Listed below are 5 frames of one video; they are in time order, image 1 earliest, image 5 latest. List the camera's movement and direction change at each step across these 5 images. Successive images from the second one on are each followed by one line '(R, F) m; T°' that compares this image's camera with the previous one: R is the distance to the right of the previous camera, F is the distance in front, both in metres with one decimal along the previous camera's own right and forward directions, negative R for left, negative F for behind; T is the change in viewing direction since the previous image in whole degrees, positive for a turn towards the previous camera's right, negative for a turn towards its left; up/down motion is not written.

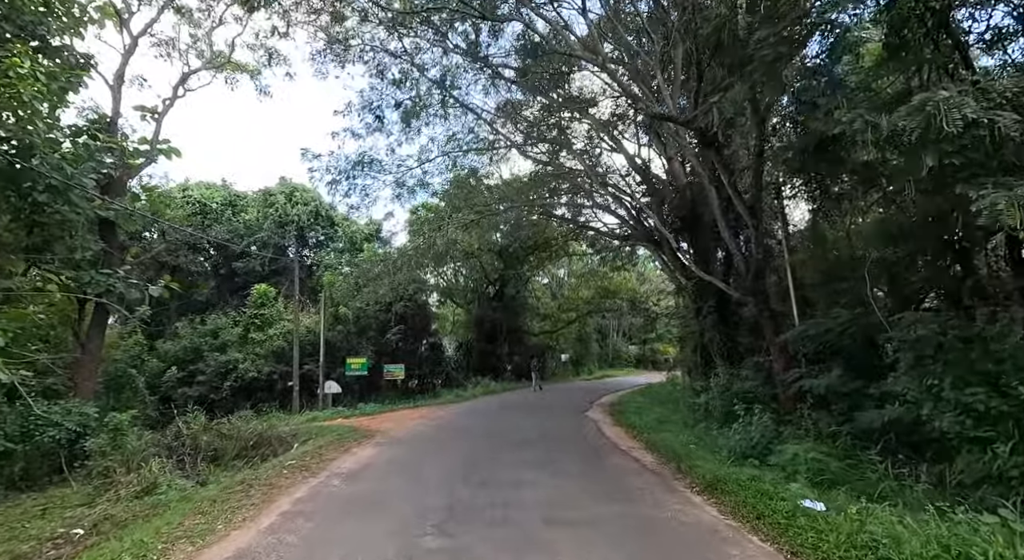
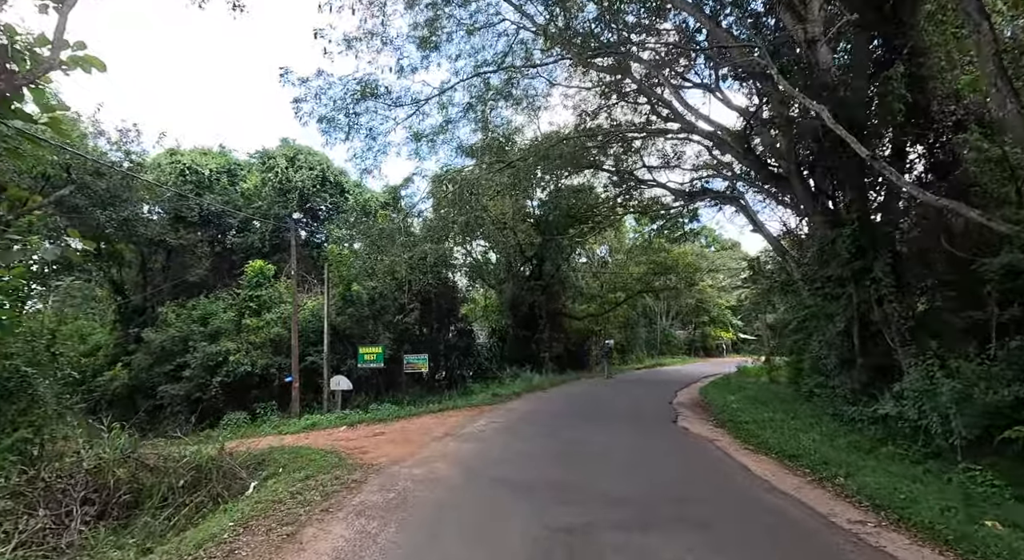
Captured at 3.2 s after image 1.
(-0.6, +4.3) m; -3°
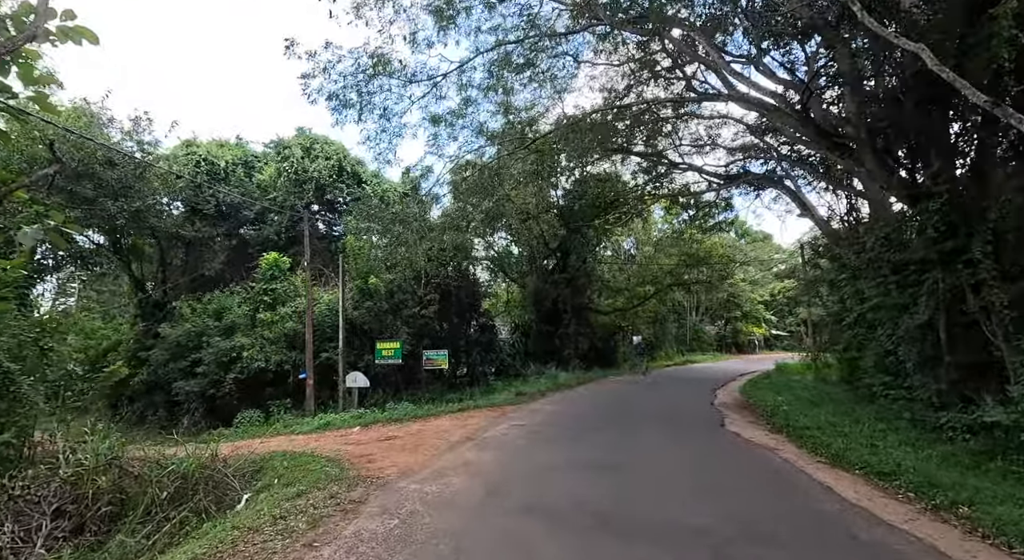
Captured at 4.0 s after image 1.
(-0.1, +1.1) m; -2°
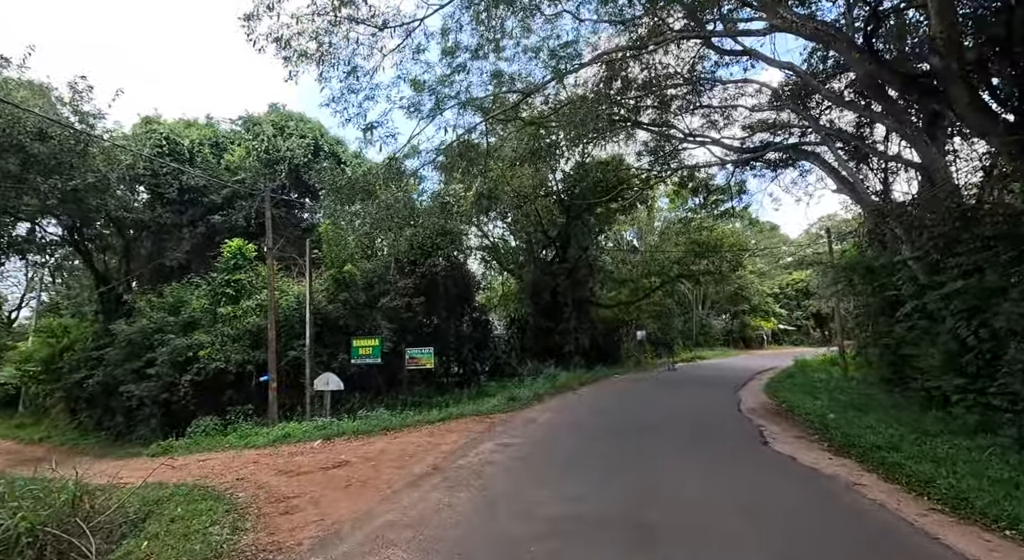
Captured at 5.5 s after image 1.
(+0.2, +2.1) m; 0°
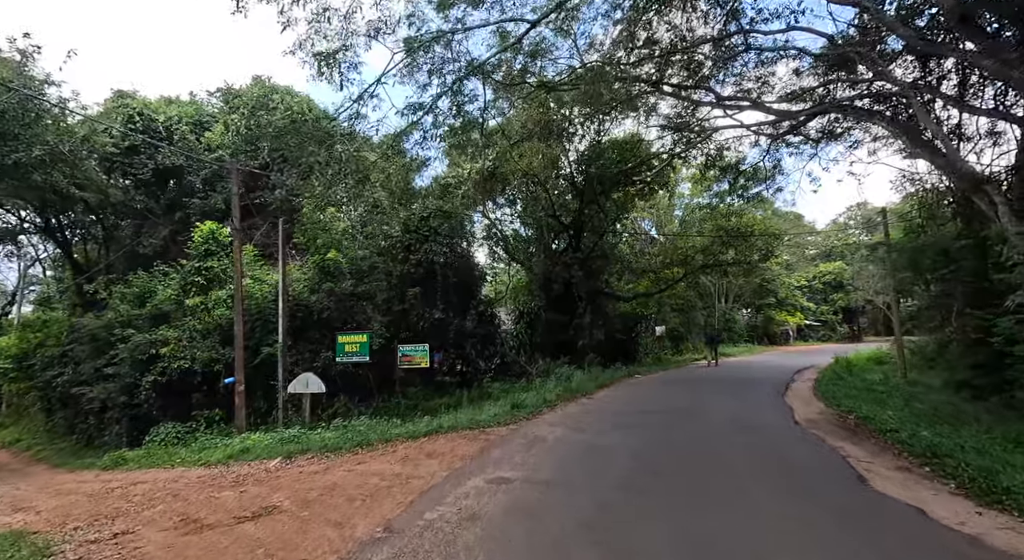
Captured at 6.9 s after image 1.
(+0.2, +2.1) m; -1°
